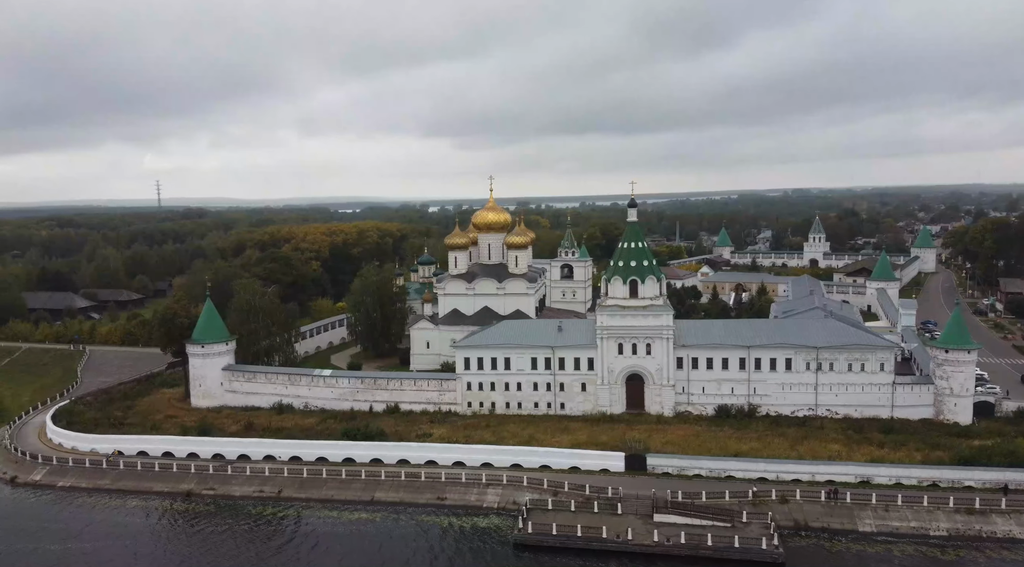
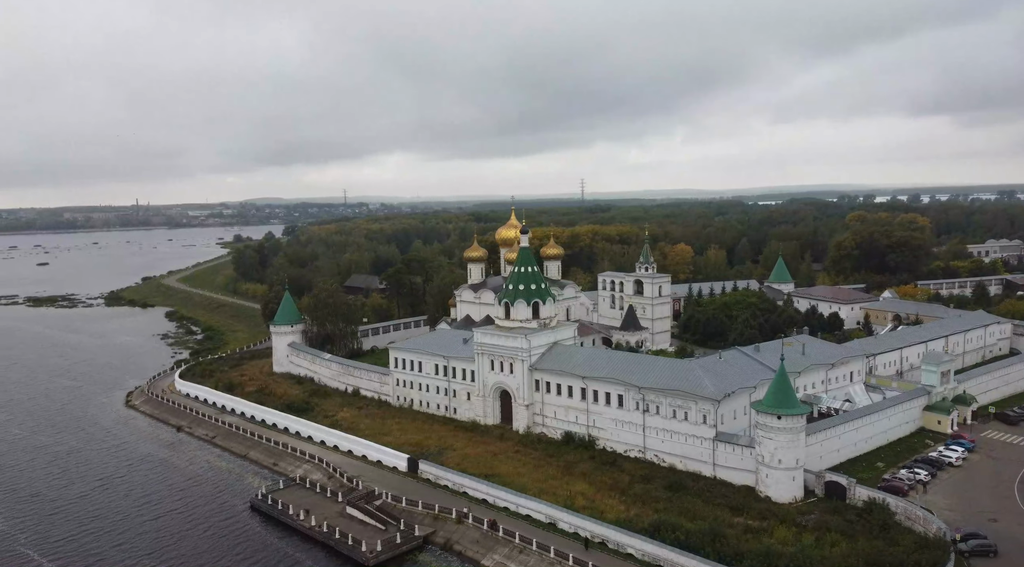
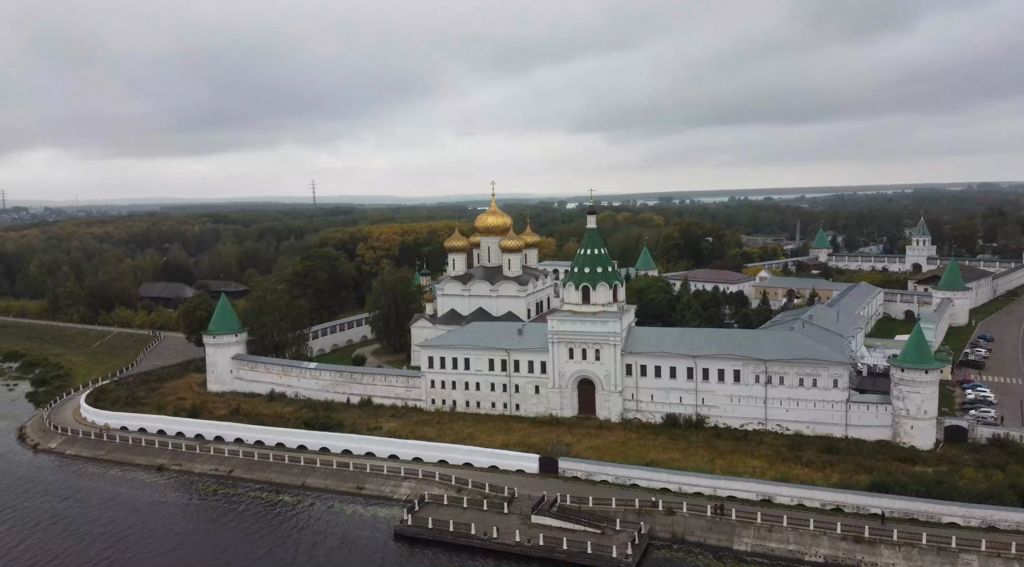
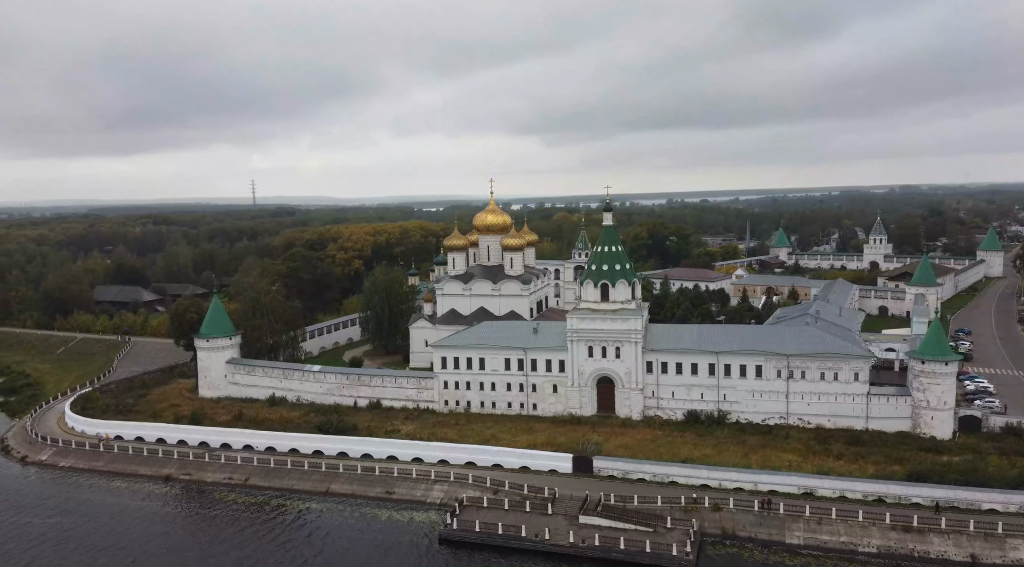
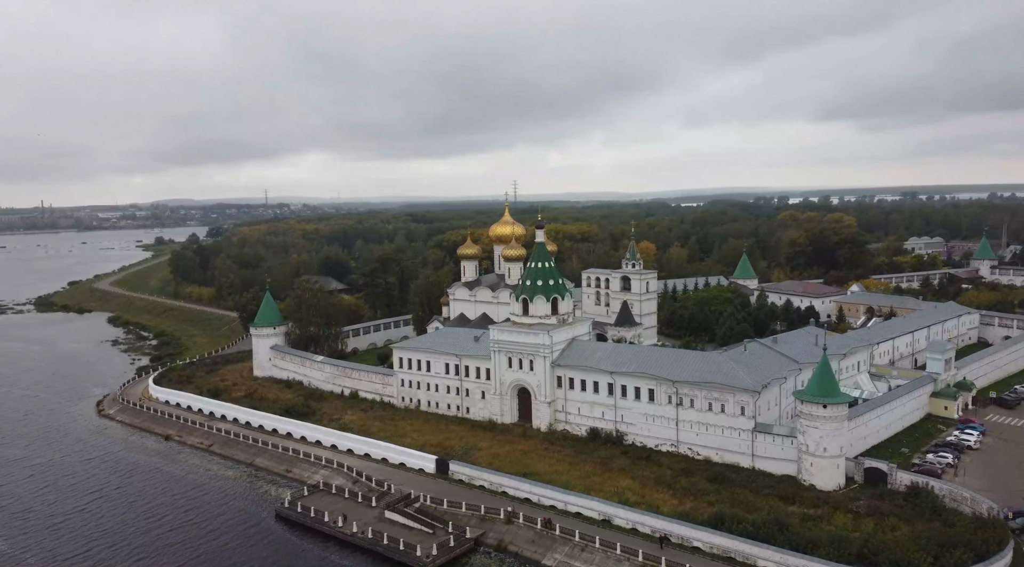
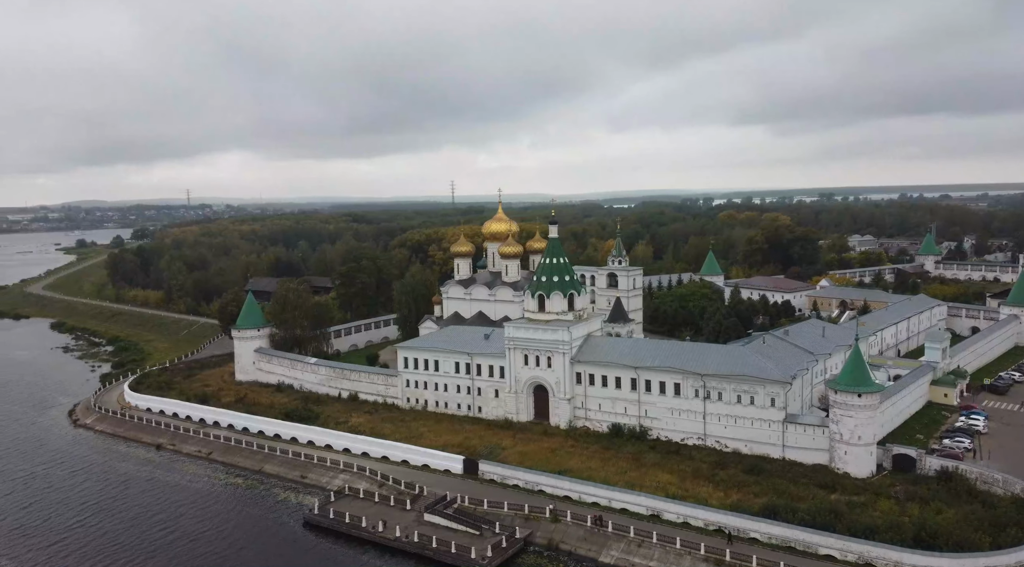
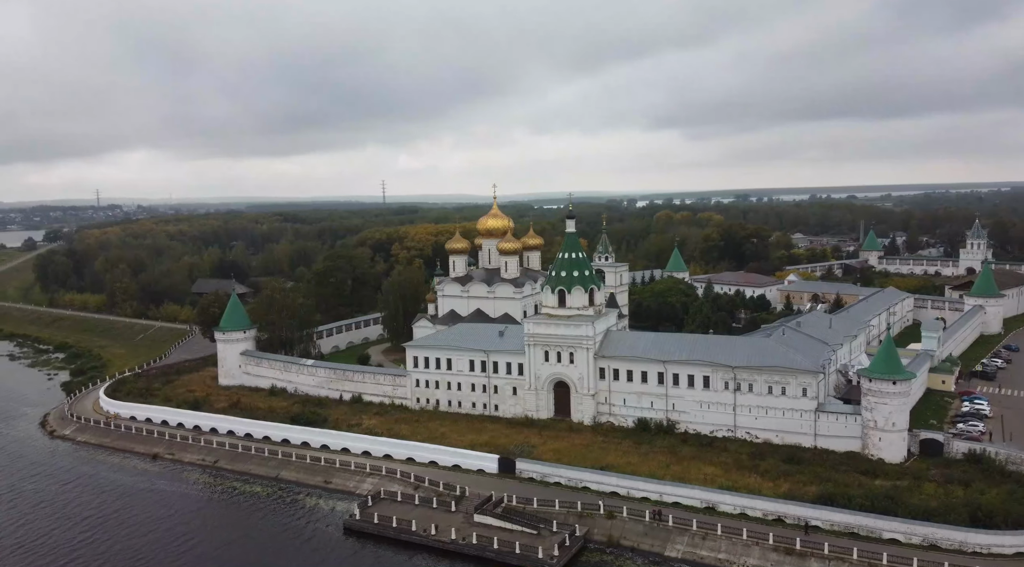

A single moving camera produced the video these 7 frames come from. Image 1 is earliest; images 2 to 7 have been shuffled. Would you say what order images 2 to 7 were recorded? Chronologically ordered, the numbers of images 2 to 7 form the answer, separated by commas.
4, 3, 7, 6, 5, 2
